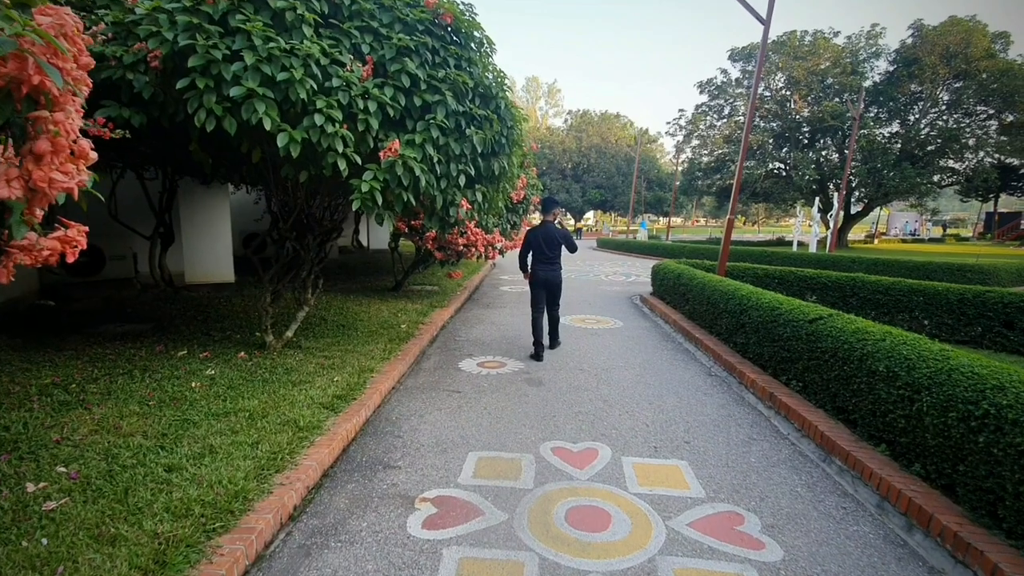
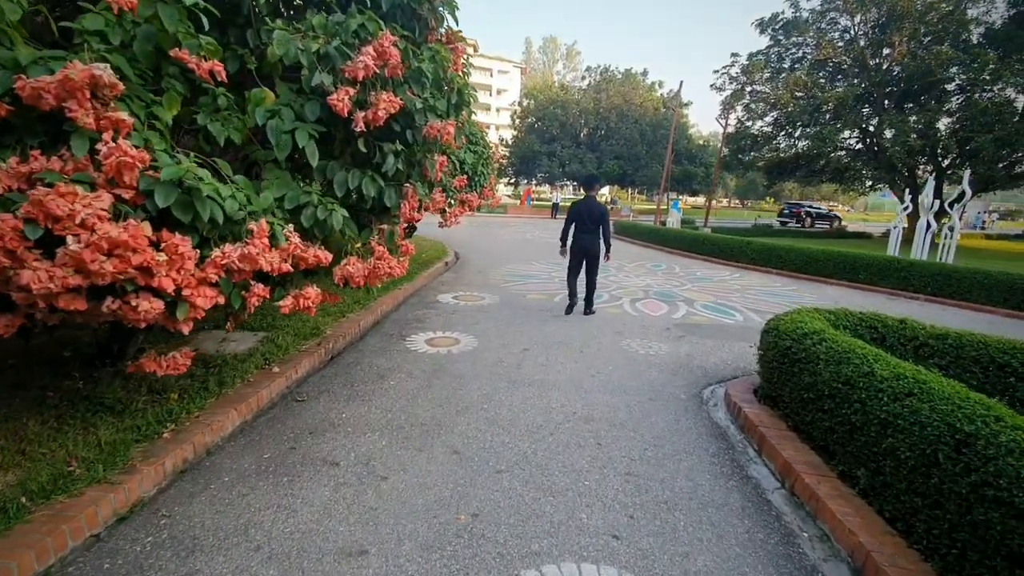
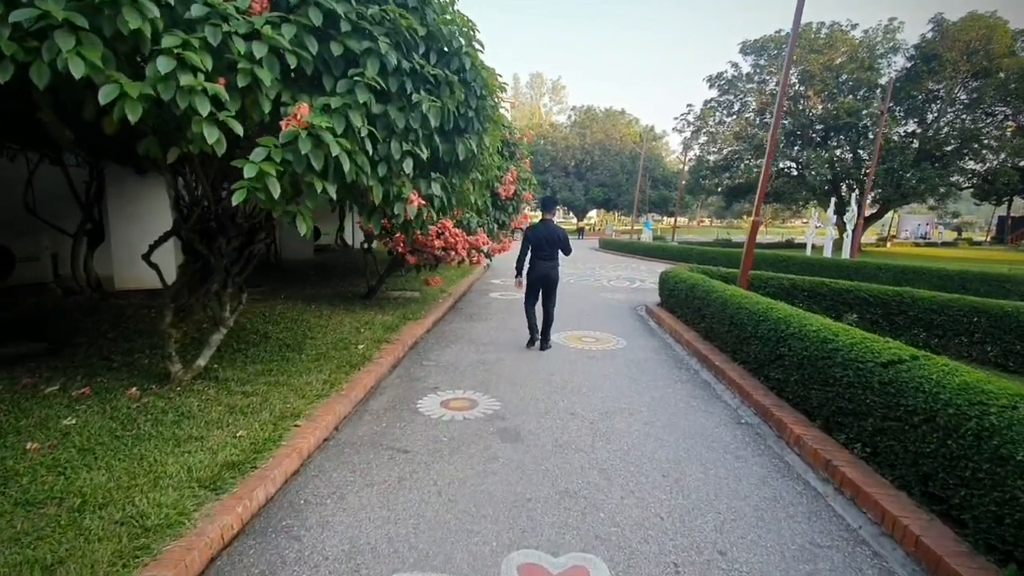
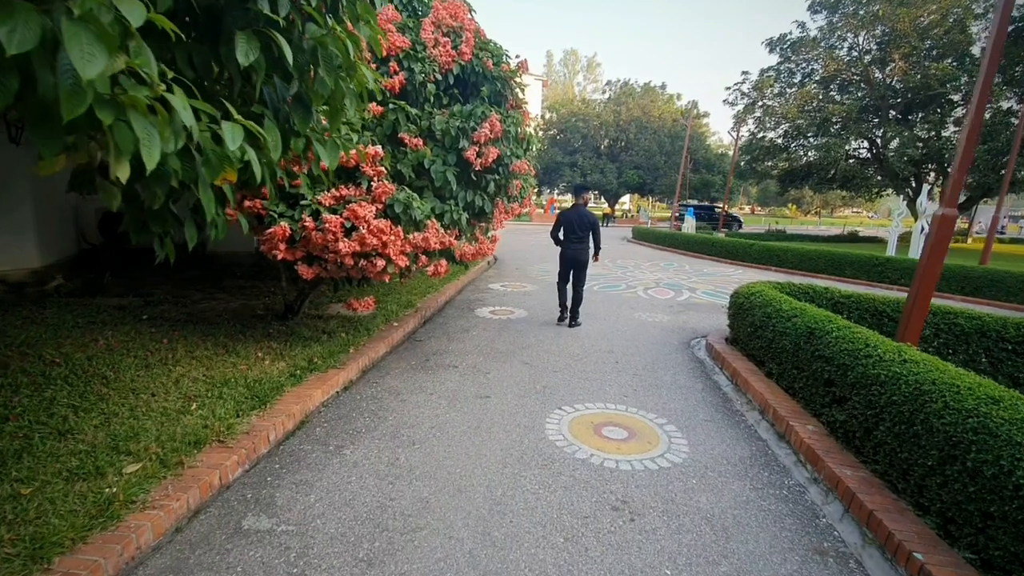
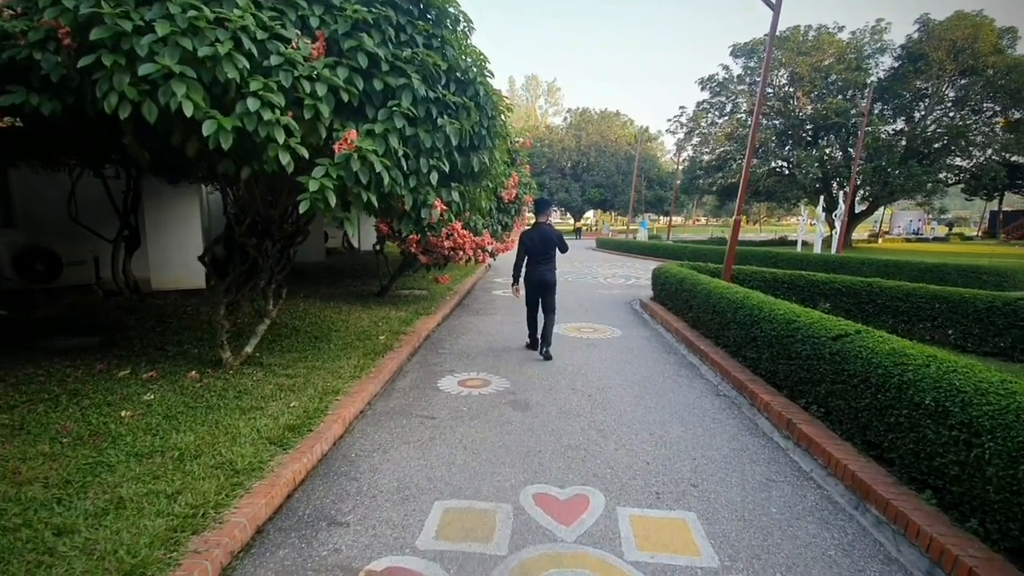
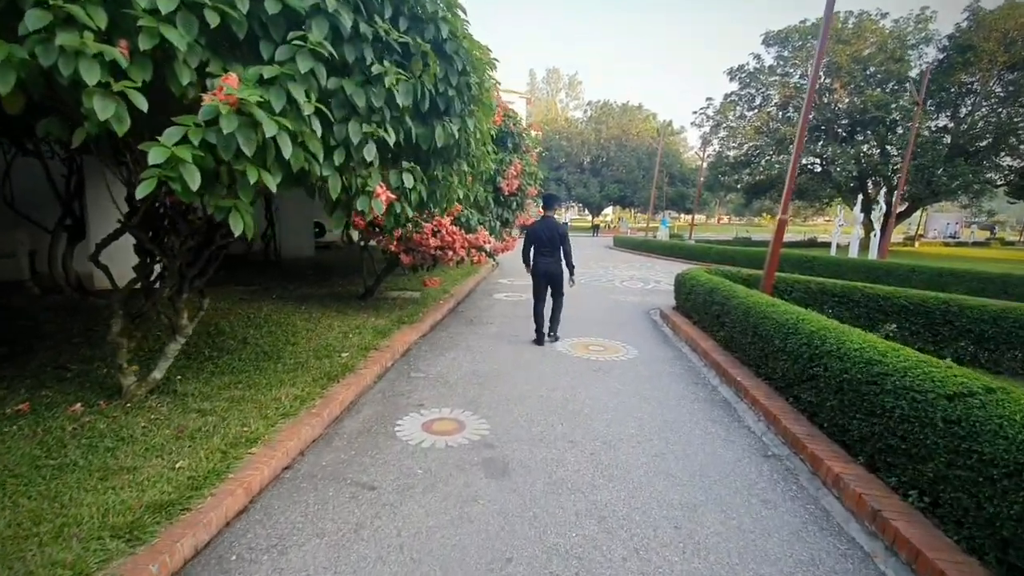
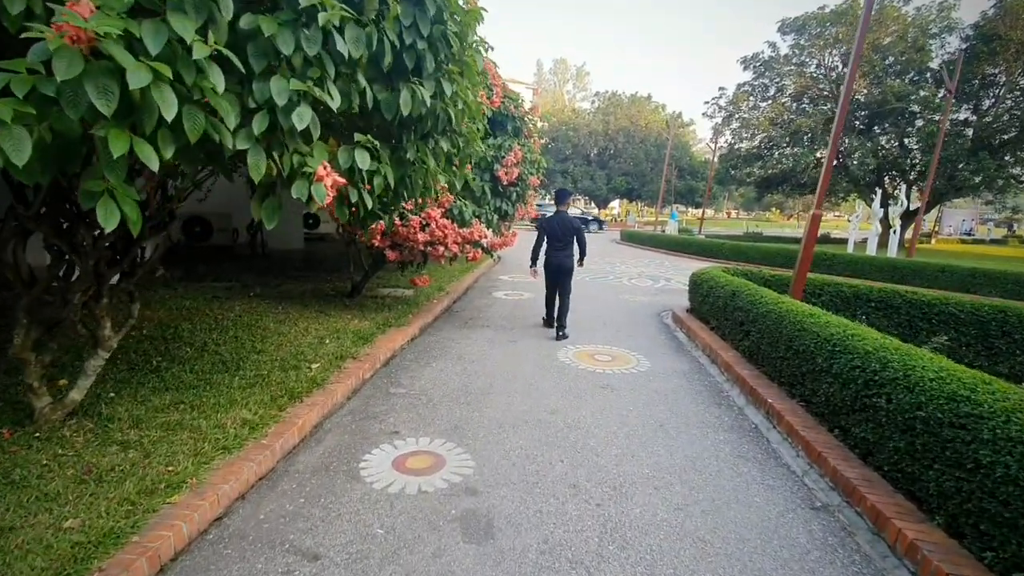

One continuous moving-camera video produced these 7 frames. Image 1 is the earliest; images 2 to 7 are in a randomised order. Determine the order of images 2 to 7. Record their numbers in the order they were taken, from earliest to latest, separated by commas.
5, 3, 6, 7, 4, 2
